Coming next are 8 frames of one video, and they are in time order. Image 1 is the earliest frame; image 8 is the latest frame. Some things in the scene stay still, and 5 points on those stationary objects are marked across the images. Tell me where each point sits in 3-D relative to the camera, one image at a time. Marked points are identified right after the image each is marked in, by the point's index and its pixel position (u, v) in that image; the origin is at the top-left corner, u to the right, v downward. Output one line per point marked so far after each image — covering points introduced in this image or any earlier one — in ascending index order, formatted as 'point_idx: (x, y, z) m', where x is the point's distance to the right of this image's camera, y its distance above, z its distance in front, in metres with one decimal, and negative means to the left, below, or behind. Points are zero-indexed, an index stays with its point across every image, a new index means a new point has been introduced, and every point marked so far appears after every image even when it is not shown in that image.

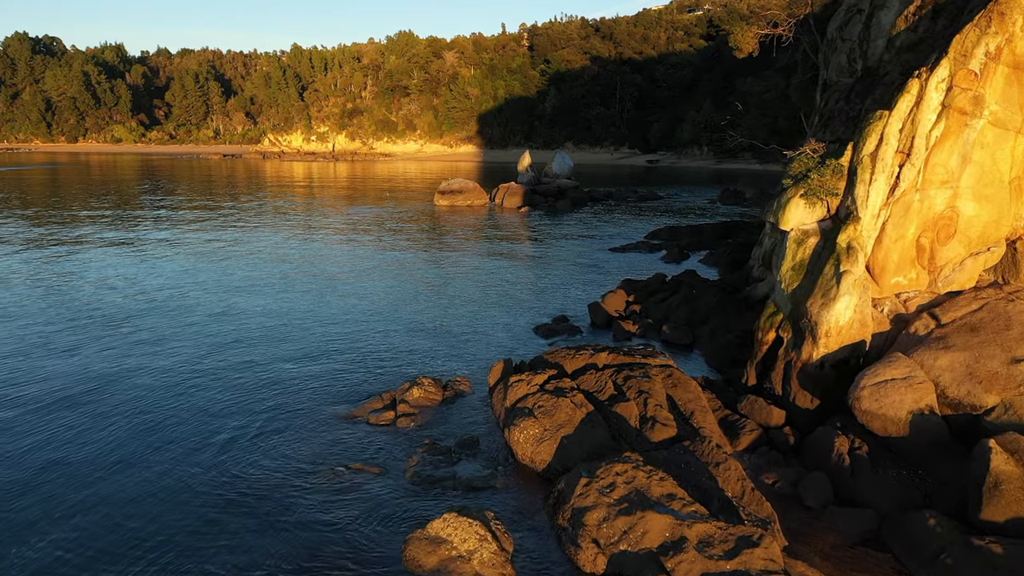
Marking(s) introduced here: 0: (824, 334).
0: (+4.8, -0.7, +13.2) m
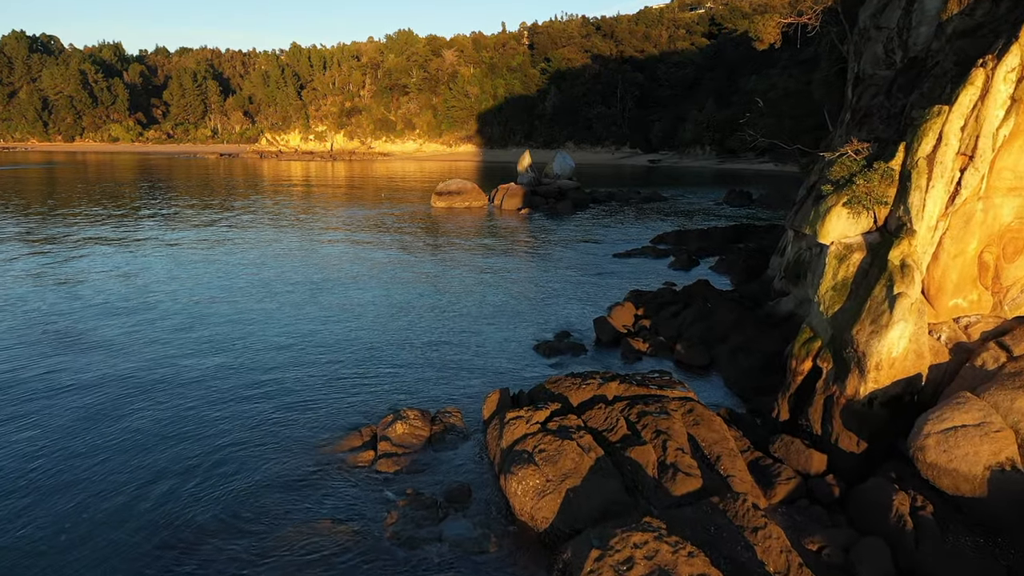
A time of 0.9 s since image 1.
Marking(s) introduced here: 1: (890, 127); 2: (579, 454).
0: (+4.7, -1.0, +11.2) m
1: (+6.4, +2.7, +14.6) m
2: (+0.9, -2.2, +11.2) m
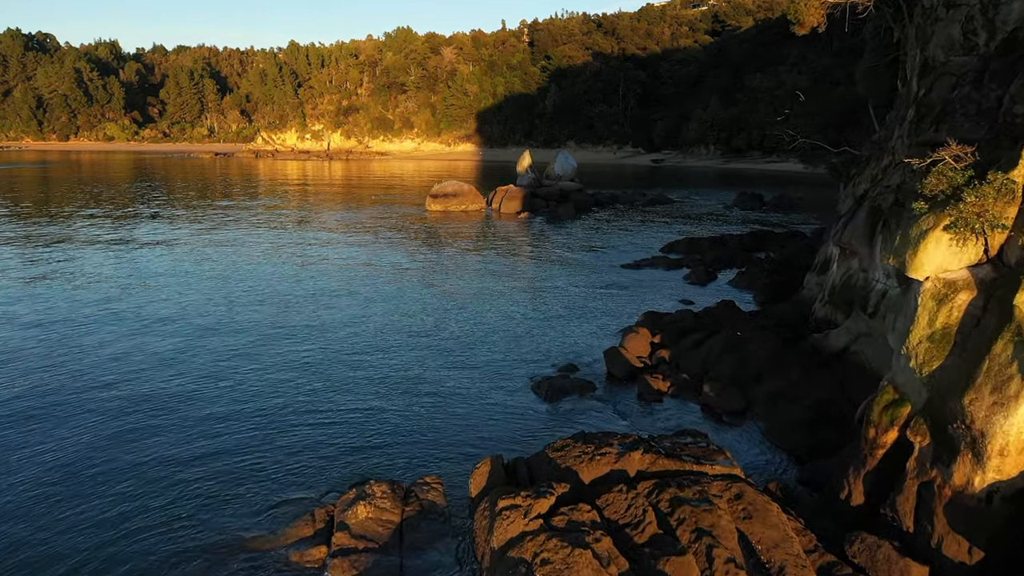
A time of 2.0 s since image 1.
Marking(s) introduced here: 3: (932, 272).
0: (+4.6, -1.6, +8.3) m
1: (+6.3, +2.2, +11.6) m
2: (+0.8, -2.7, +8.2) m
3: (+4.6, +0.2, +9.5) m
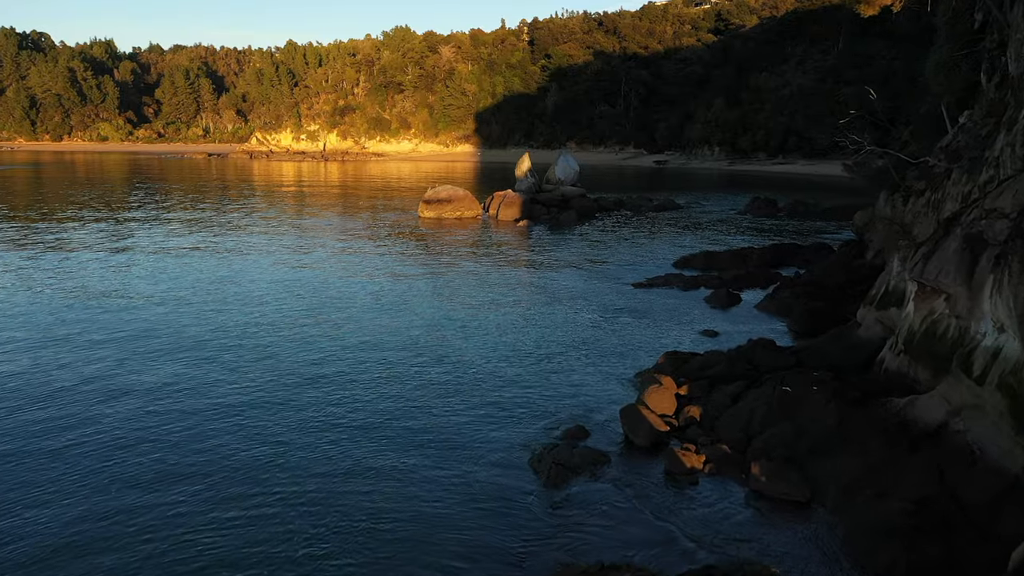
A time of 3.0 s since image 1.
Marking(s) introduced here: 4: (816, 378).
0: (+4.5, -2.3, +4.8) m
1: (+6.2, +1.4, +8.1) m
2: (+0.7, -3.4, +4.8) m
3: (+4.5, -0.5, +6.0) m
4: (+5.1, -1.5, +14.3) m
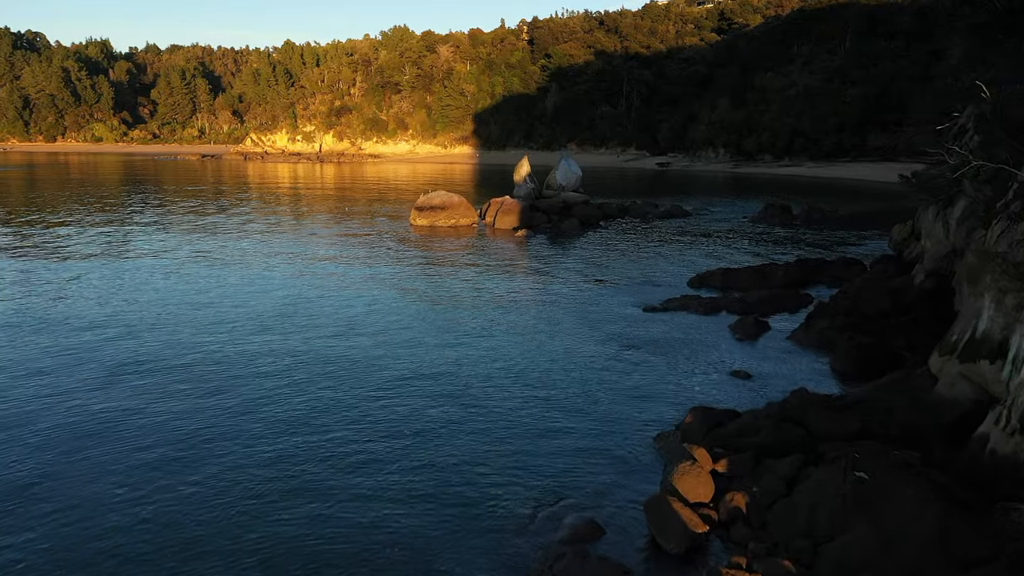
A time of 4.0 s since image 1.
0: (+4.4, -3.0, +1.5) m
1: (+6.1, +0.7, +4.9) m
2: (+0.6, -4.1, +1.5) m
3: (+4.4, -1.2, +2.8) m
4: (+5.0, -2.2, +11.0) m
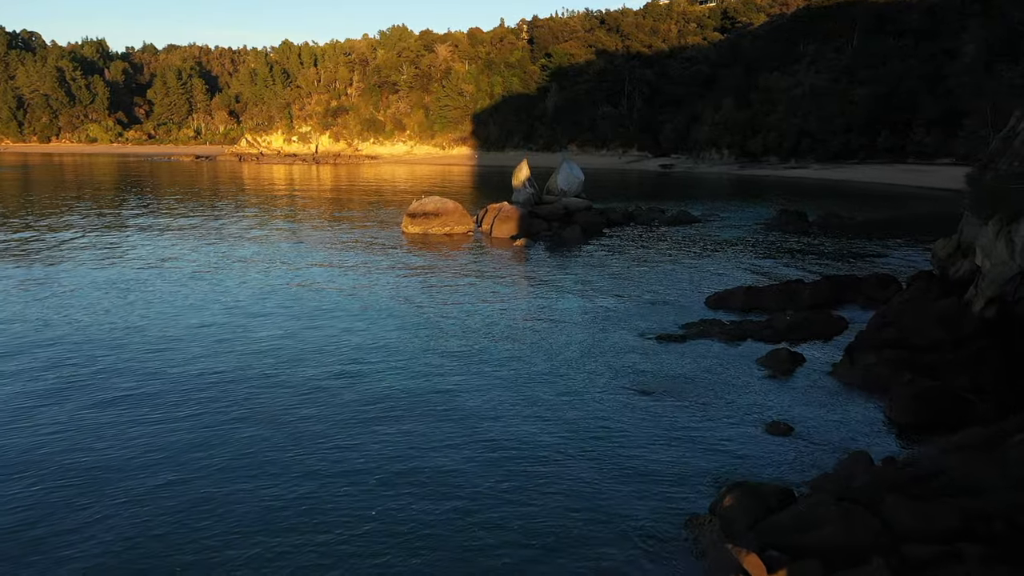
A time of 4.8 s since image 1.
0: (+4.3, -3.6, -1.4) m
1: (+6.0, +0.1, +1.9) m
2: (+0.5, -4.7, -1.5) m
3: (+4.3, -1.8, -0.2) m
4: (+4.9, -2.8, +8.0) m
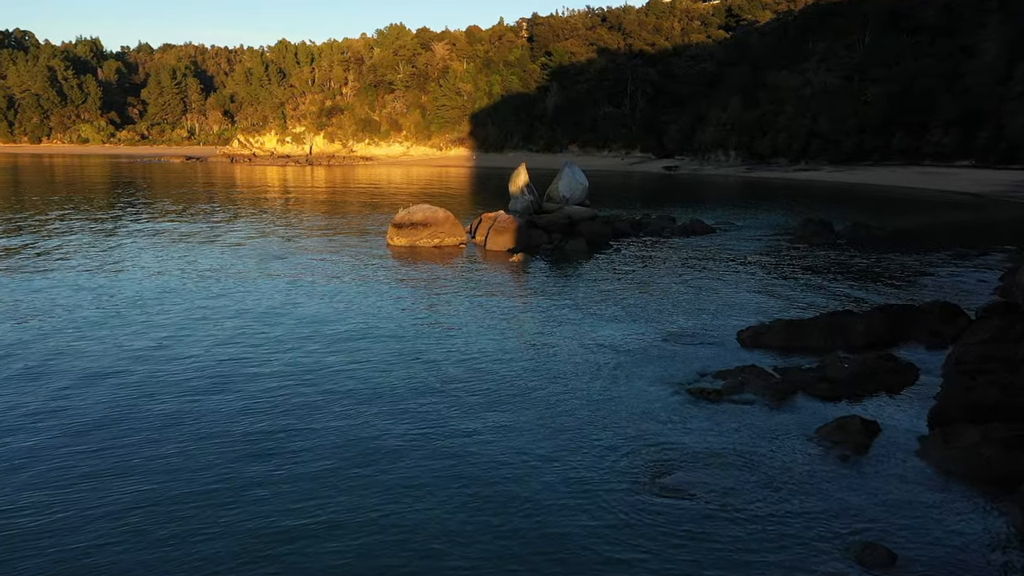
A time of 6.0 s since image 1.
0: (+4.2, -4.4, -5.8) m
1: (+5.9, -0.7, -2.5) m
2: (+0.3, -5.6, -5.9) m
3: (+4.1, -2.7, -4.6) m
4: (+4.7, -3.7, +3.6) m
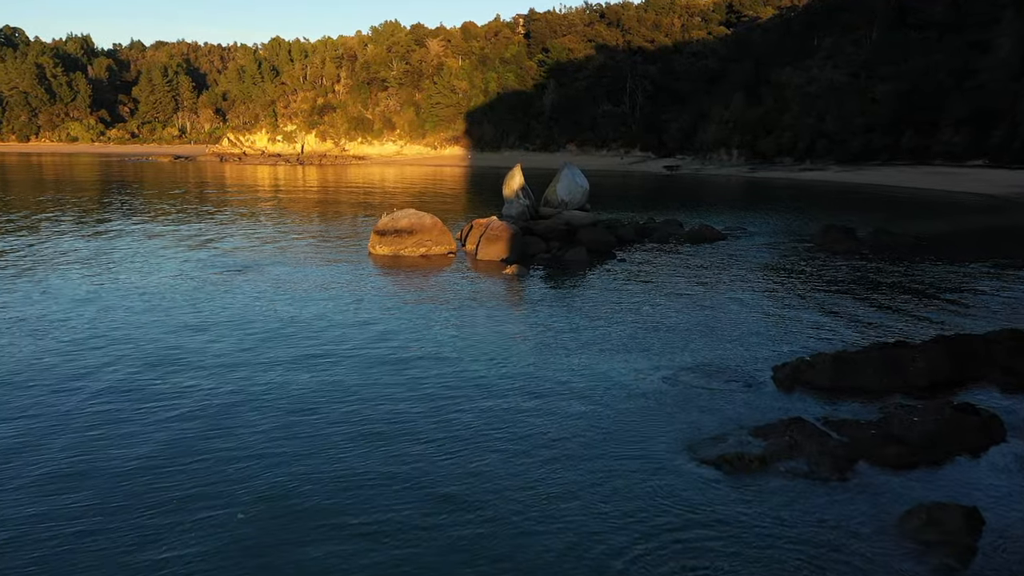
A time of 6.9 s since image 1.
0: (+4.1, -5.1, -9.6) m
1: (+5.7, -1.4, -6.2) m
2: (+0.2, -6.2, -9.6) m
3: (+4.0, -3.4, -8.3) m
4: (+4.5, -4.3, -0.1) m
